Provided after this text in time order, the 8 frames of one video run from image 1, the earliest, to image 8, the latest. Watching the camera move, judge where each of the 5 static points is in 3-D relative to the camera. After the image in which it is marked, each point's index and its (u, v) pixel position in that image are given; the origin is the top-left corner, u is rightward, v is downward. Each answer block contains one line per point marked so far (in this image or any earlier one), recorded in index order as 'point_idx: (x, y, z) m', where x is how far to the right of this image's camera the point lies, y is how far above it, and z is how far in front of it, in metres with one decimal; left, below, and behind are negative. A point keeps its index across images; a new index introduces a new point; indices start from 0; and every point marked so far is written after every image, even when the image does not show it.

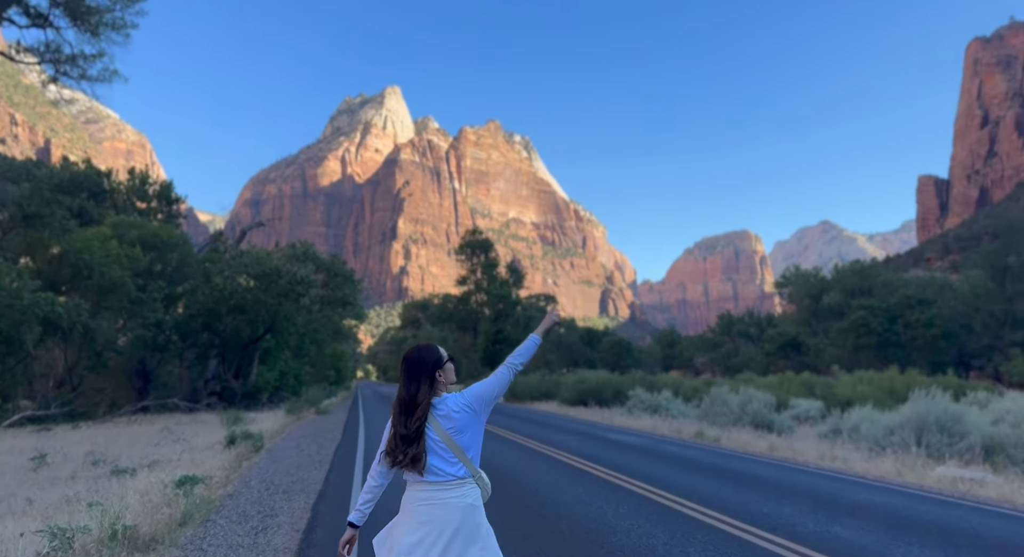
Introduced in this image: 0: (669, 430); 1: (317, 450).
0: (+4.4, -4.3, +17.8) m
1: (-4.2, -3.7, +13.9) m
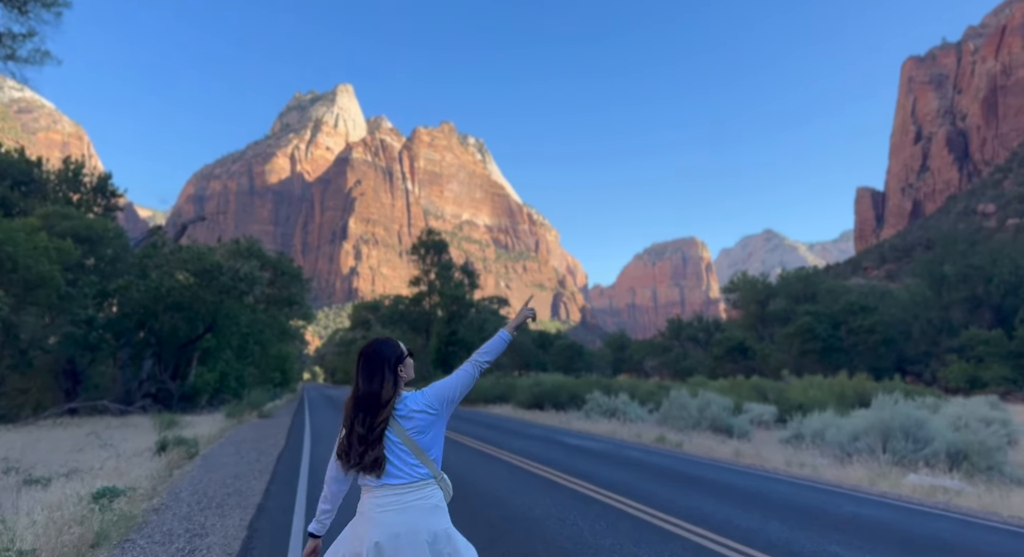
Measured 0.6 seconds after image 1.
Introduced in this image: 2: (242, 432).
0: (+3.2, -4.3, +17.4) m
1: (-5.1, -3.6, +12.9) m
2: (-8.3, -4.7, +20.0) m
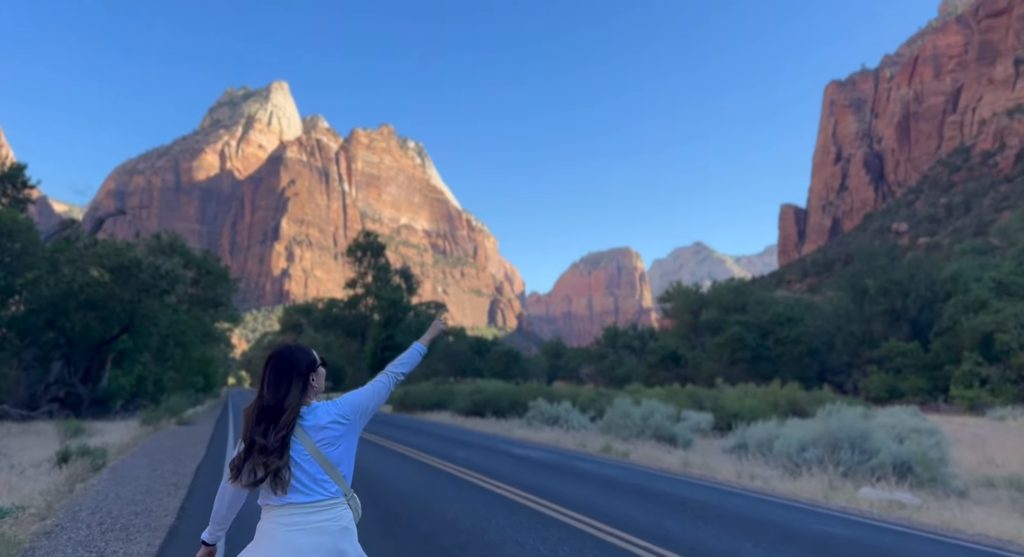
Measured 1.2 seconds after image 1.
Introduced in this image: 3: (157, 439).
0: (+1.6, -4.4, +17.0) m
1: (-6.1, -3.5, +11.7) m
2: (-10.1, -4.6, +18.5) m
3: (-10.4, -4.7, +19.0) m
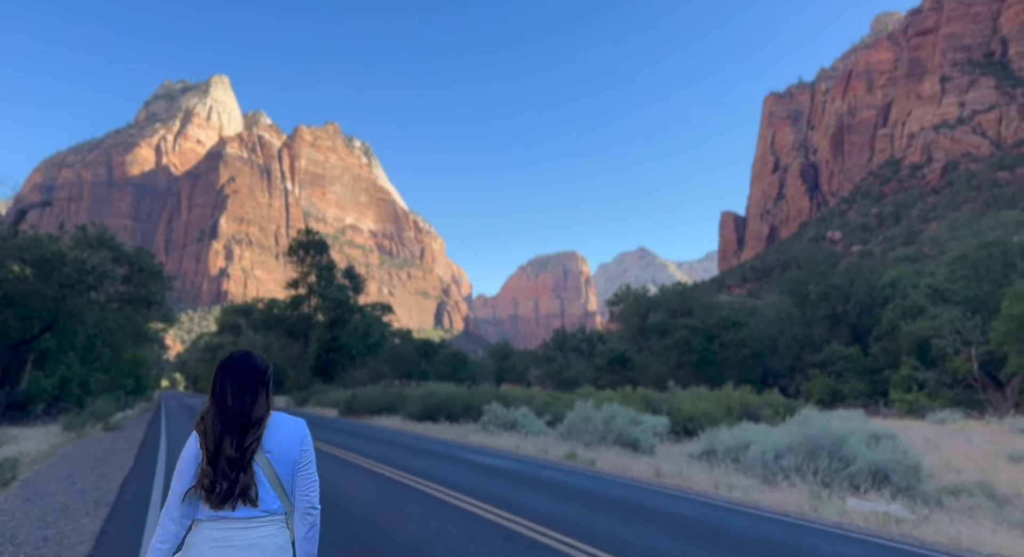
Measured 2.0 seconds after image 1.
0: (+0.6, -4.3, +16.3) m
1: (-6.7, -3.3, +10.4) m
2: (-11.3, -4.4, +16.8) m
3: (-11.6, -4.5, +17.3) m
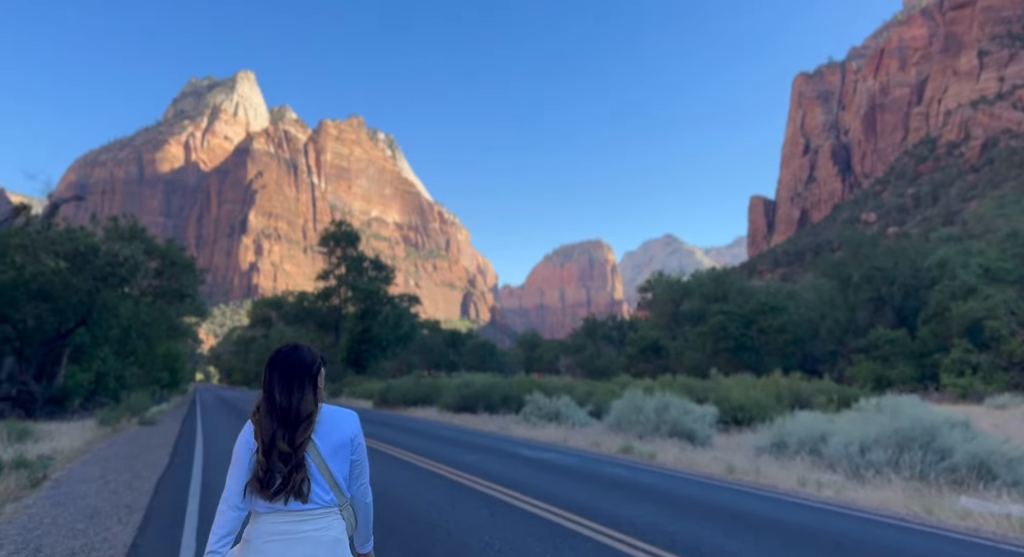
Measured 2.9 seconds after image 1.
0: (+1.8, -3.9, +15.4) m
1: (-5.8, -3.1, +9.8) m
2: (-10.0, -4.2, +16.4) m
3: (-10.4, -4.3, +16.9) m
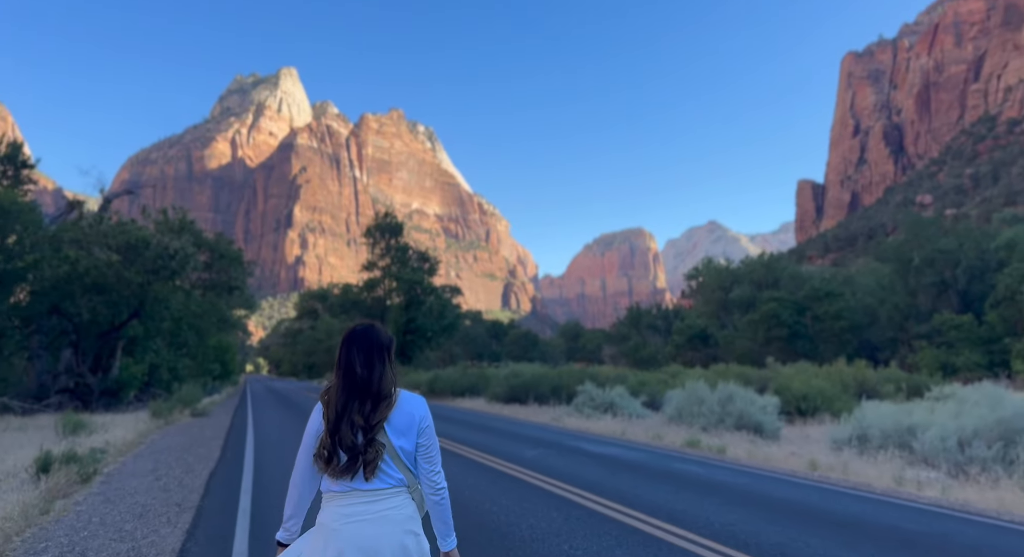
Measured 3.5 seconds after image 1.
0: (+3.0, -3.6, +14.6) m
1: (-4.9, -2.9, +9.4) m
2: (-8.7, -4.0, +16.3) m
3: (-9.0, -4.1, +16.8) m
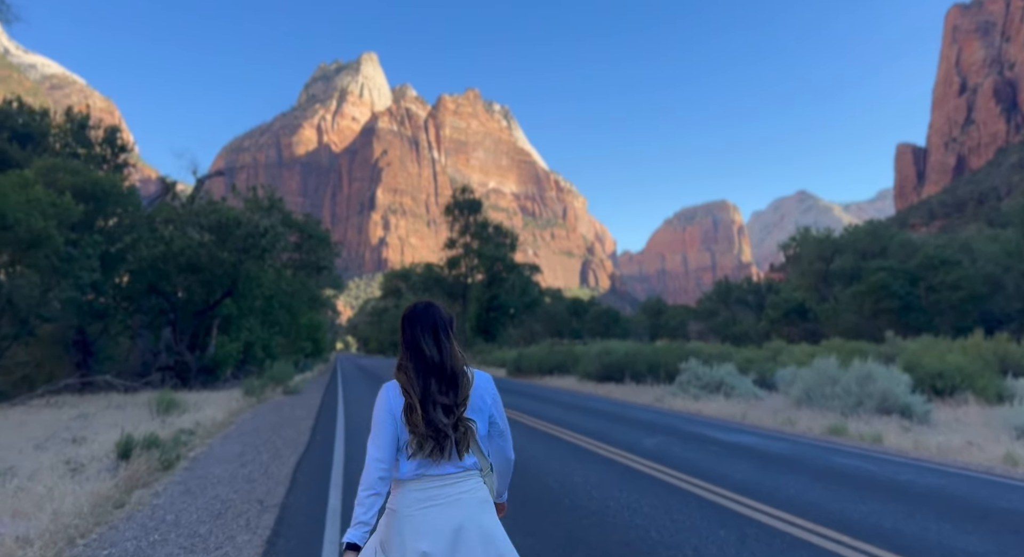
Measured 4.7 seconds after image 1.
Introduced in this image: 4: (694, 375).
0: (+5.2, -2.8, +12.7) m
1: (-3.3, -2.5, +8.6) m
2: (-6.2, -3.4, +15.9) m
3: (-6.4, -3.4, +16.5) m
4: (+5.5, -2.9, +19.3) m
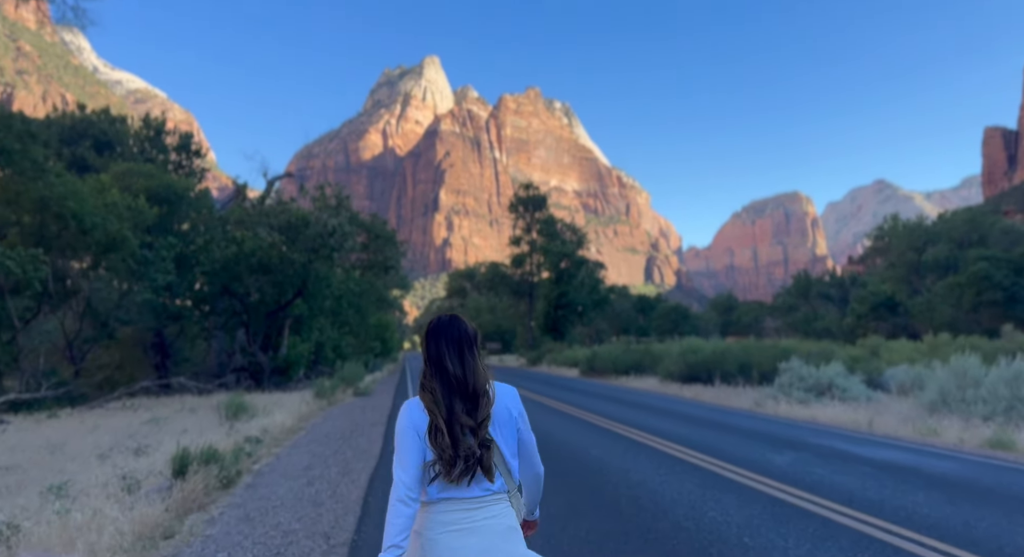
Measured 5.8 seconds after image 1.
0: (+6.8, -2.6, +10.9) m
1: (-2.0, -2.4, +7.6) m
2: (-4.2, -3.3, +15.1) m
3: (-4.4, -3.4, +15.7) m
4: (+7.7, -2.6, +17.4) m
